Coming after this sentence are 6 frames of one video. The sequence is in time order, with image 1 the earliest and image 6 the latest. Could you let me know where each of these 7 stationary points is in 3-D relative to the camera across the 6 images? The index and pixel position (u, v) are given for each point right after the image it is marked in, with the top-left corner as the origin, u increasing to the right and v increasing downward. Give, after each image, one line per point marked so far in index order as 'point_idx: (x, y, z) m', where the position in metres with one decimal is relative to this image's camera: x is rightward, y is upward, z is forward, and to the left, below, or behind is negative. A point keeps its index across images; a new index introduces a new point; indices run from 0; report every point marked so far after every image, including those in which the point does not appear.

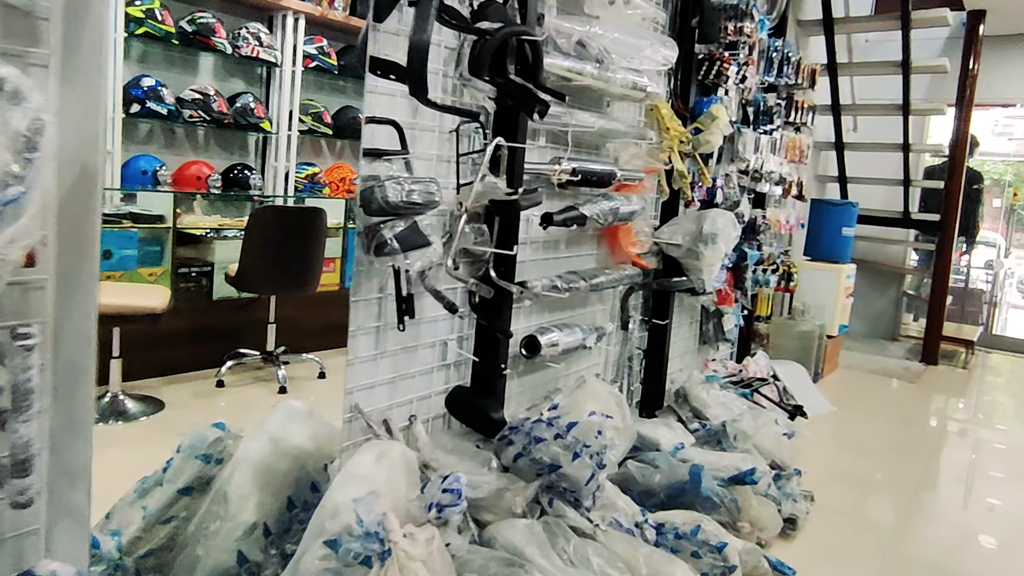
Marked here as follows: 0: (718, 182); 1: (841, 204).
0: (+0.9, +0.5, +3.2) m
1: (+2.1, +0.5, +4.4) m
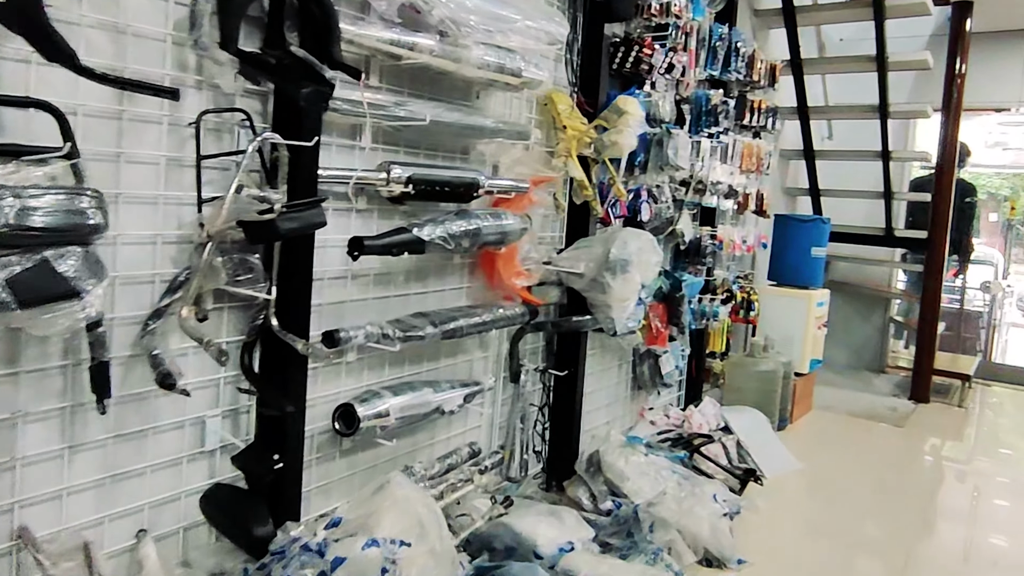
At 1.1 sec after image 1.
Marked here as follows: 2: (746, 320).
0: (+0.5, +0.4, +2.6) m
1: (+1.6, +0.4, +3.8) m
2: (+1.2, -0.2, +3.7) m
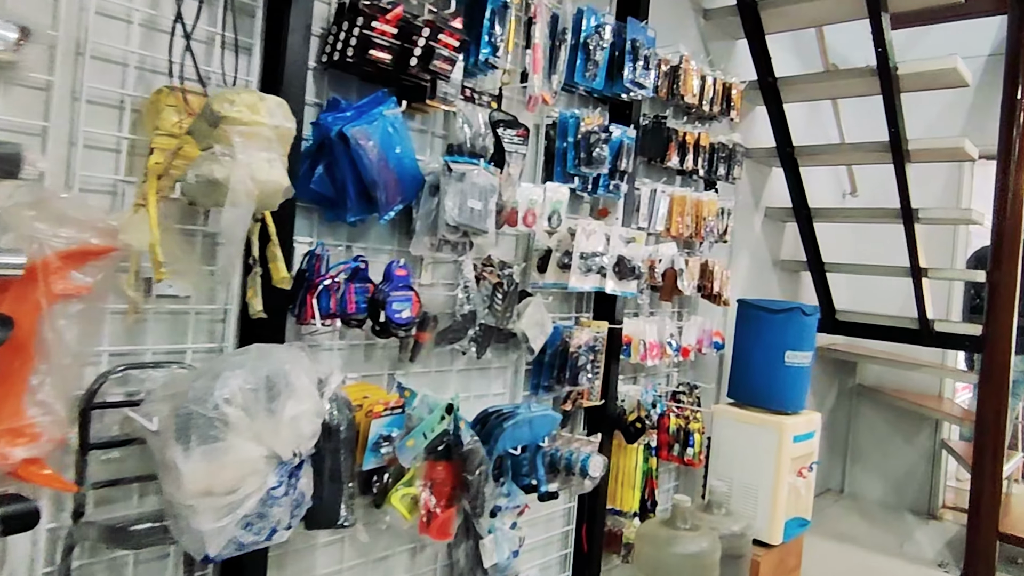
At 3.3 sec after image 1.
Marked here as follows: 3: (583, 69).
0: (-0.3, 0.0, +1.5) m
1: (+1.0, -0.1, +2.5) m
2: (+0.6, -0.6, +2.4) m
3: (+0.2, +0.6, +2.0) m
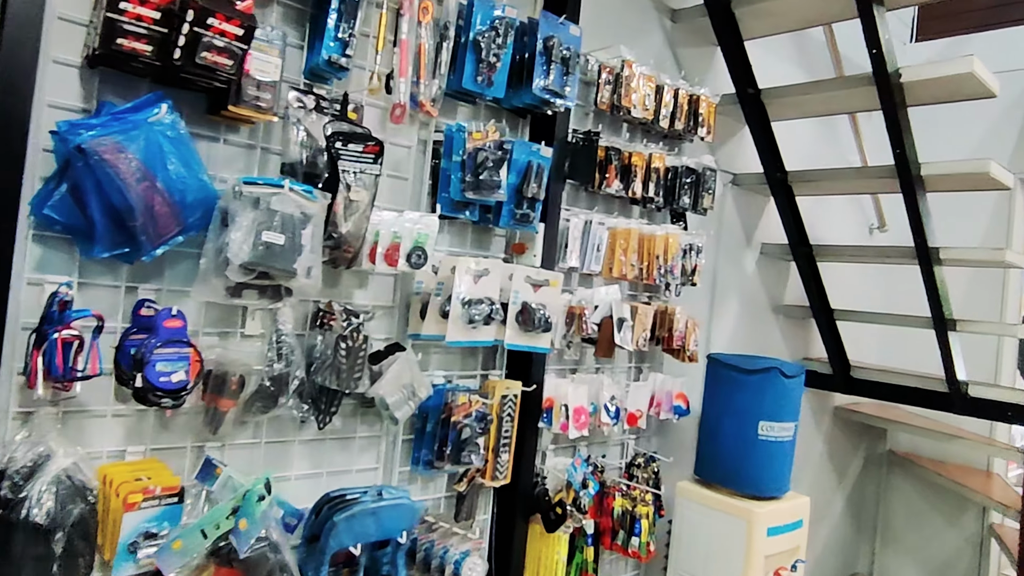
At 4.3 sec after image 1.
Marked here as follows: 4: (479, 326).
0: (-0.6, -0.1, +1.2) m
1: (+0.7, -0.2, +2.0) m
2: (+0.3, -0.7, +2.0) m
3: (-0.1, +0.5, +1.6) m
4: (-0.1, -0.1, +1.6) m
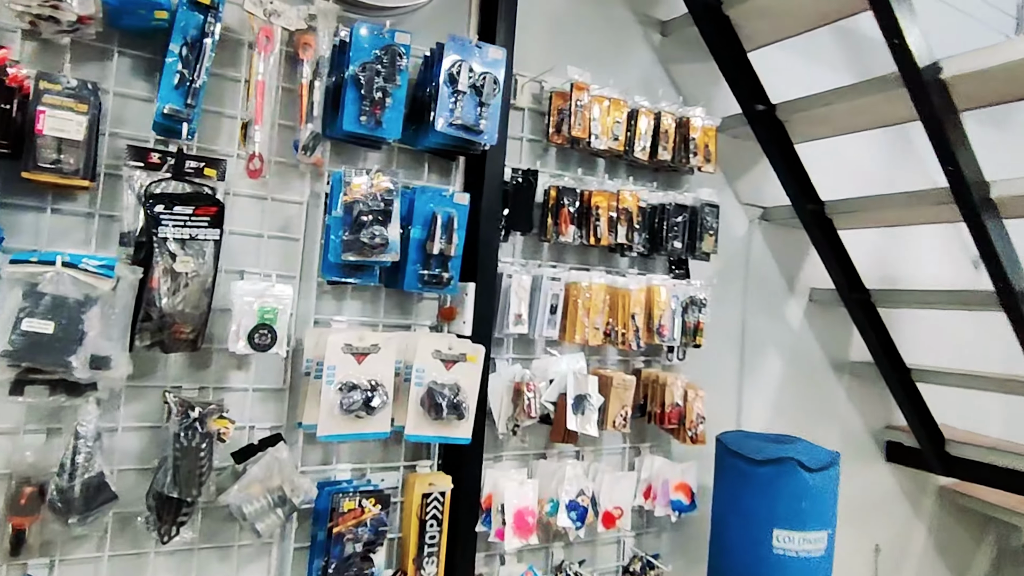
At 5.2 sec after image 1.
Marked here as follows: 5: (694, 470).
0: (-0.9, -0.2, +1.0) m
1: (+0.6, -0.4, +1.6) m
2: (+0.2, -0.9, +1.6) m
3: (-0.3, +0.3, +1.3) m
4: (-0.3, -0.2, +1.3) m
5: (+0.5, -0.4, +1.8) m
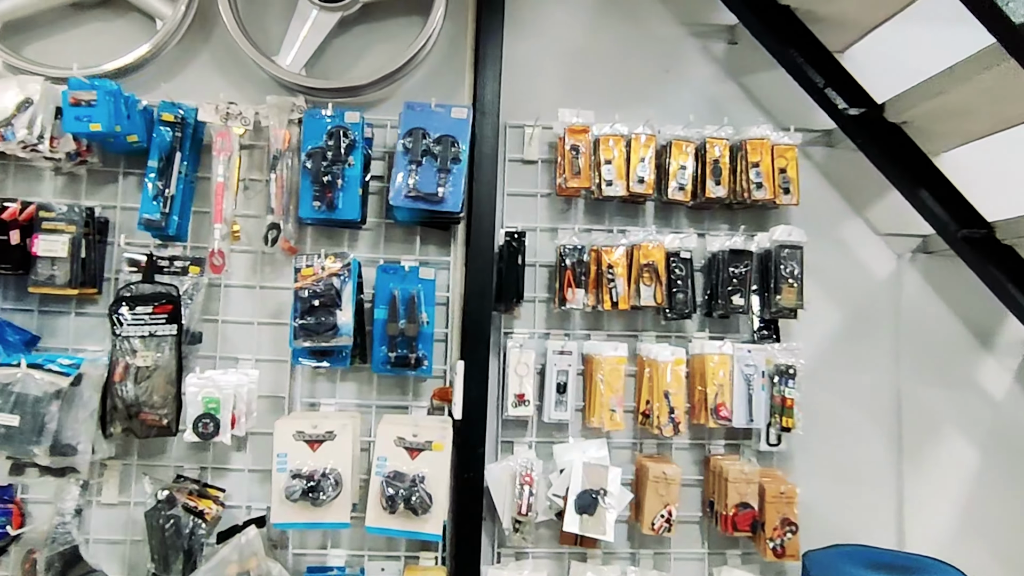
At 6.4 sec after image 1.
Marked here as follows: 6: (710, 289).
0: (-1.0, -0.4, +1.3) m
1: (+0.6, -0.5, +1.1) m
2: (+0.2, -1.0, +1.2) m
3: (-0.4, +0.2, +1.3) m
4: (-0.3, -0.4, +1.3) m
5: (+0.6, -0.6, +1.4) m
6: (+0.4, 0.0, +1.4) m
